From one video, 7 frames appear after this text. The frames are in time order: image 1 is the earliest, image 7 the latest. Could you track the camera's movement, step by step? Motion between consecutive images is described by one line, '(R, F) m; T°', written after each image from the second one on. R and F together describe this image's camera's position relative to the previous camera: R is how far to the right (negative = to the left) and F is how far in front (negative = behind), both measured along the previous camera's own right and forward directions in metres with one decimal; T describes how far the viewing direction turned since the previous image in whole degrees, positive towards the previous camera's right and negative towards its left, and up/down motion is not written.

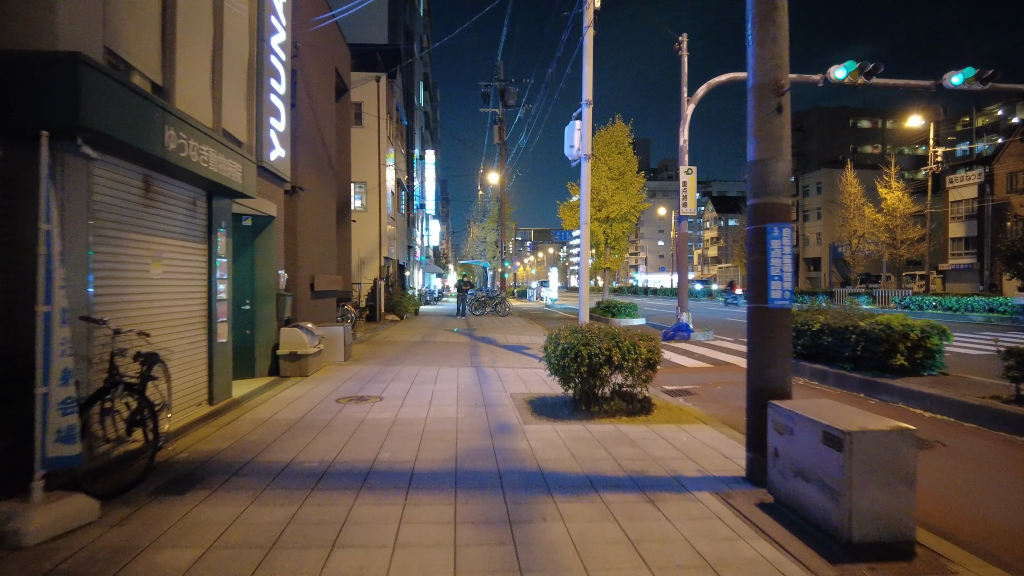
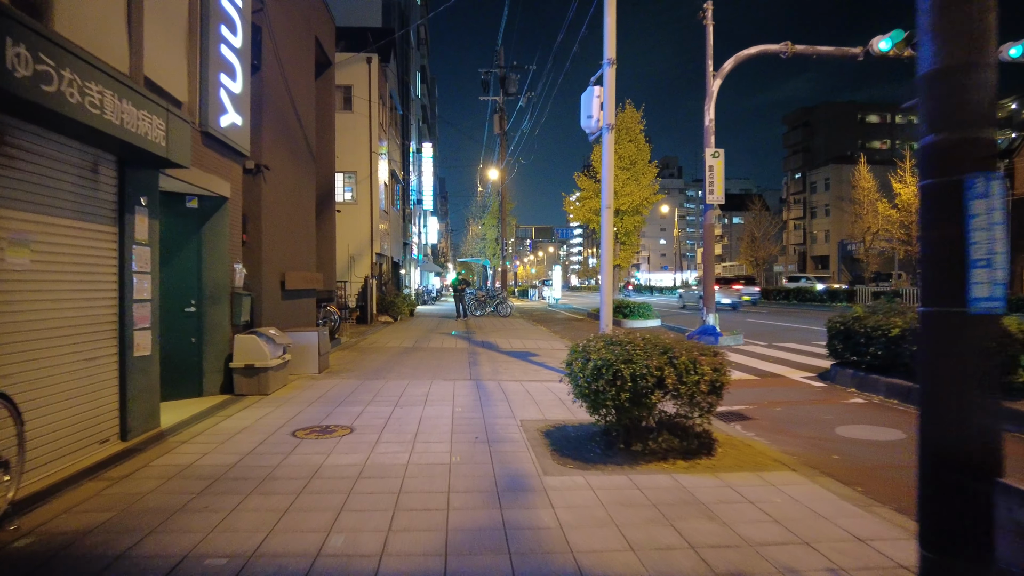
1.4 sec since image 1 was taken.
(-0.1, +1.9) m; 0°
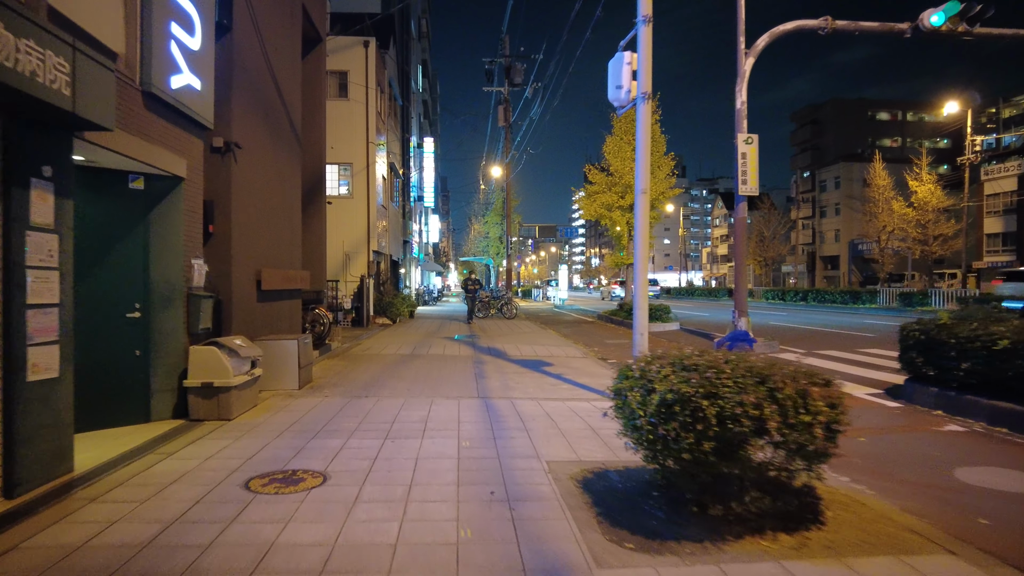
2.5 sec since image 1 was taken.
(-0.2, +1.5) m; 0°
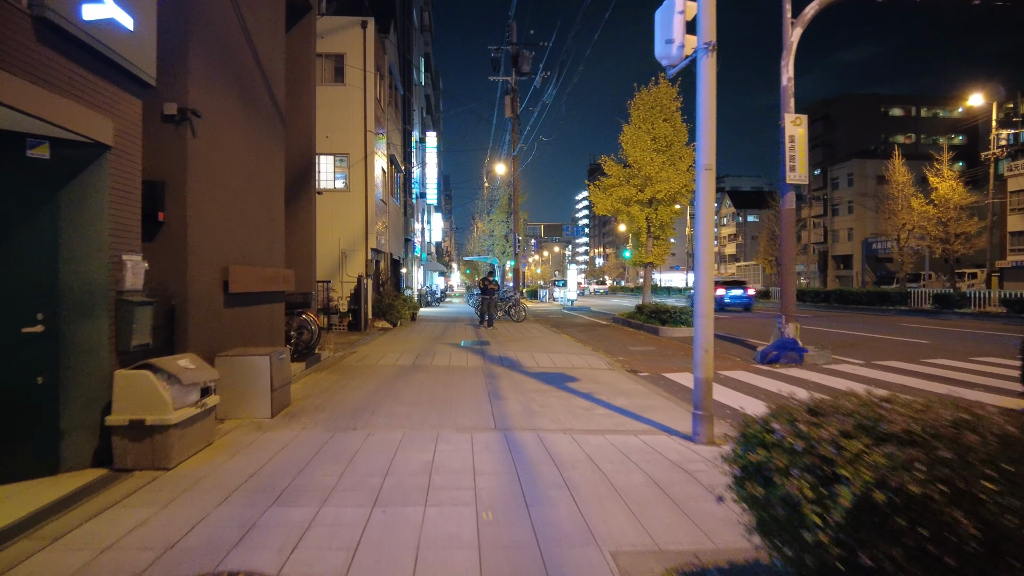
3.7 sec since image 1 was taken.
(-0.2, +1.7) m; 0°
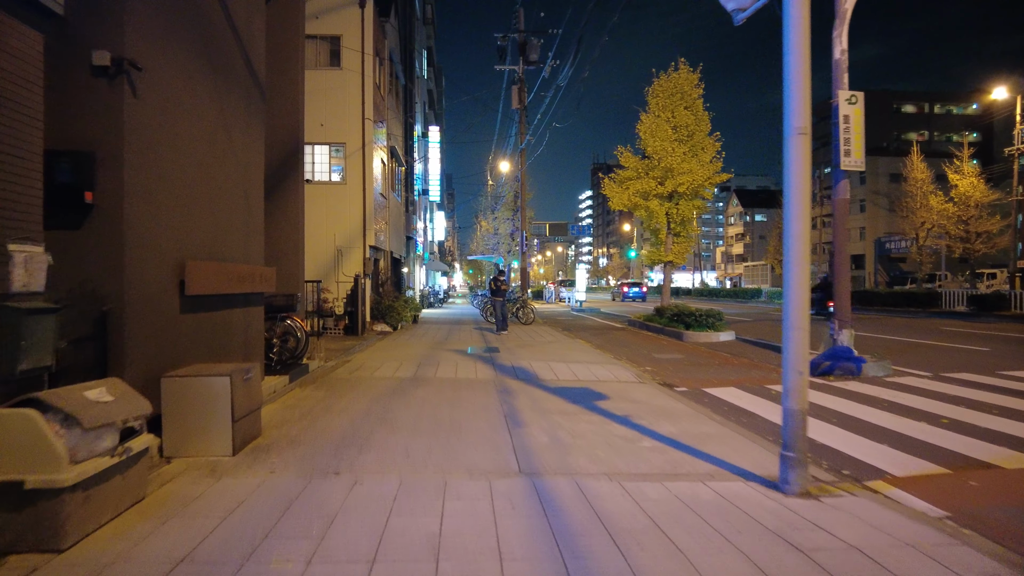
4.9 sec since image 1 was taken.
(-0.2, +1.5) m; 0°
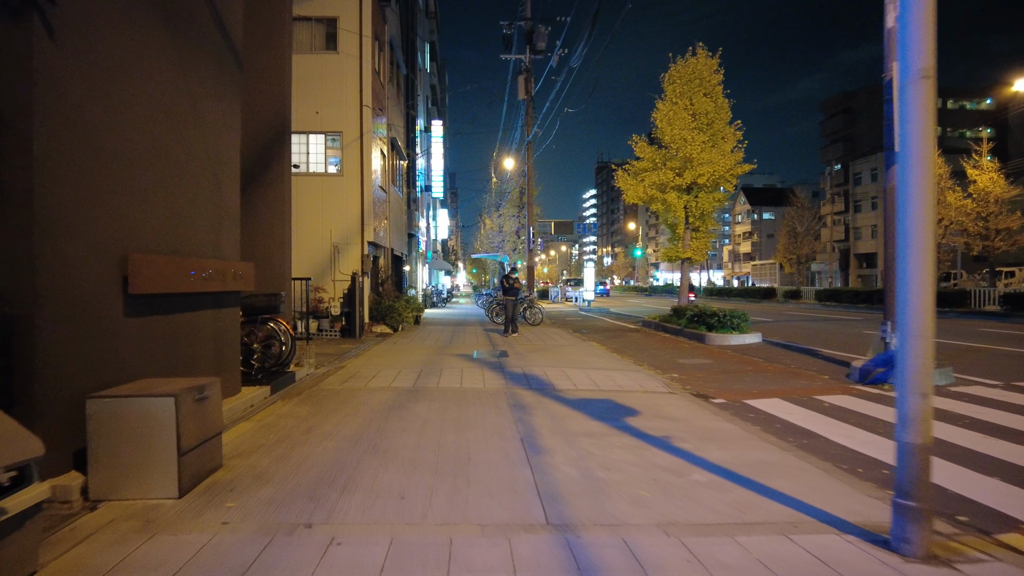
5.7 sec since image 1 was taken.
(-0.1, +1.2) m; 0°
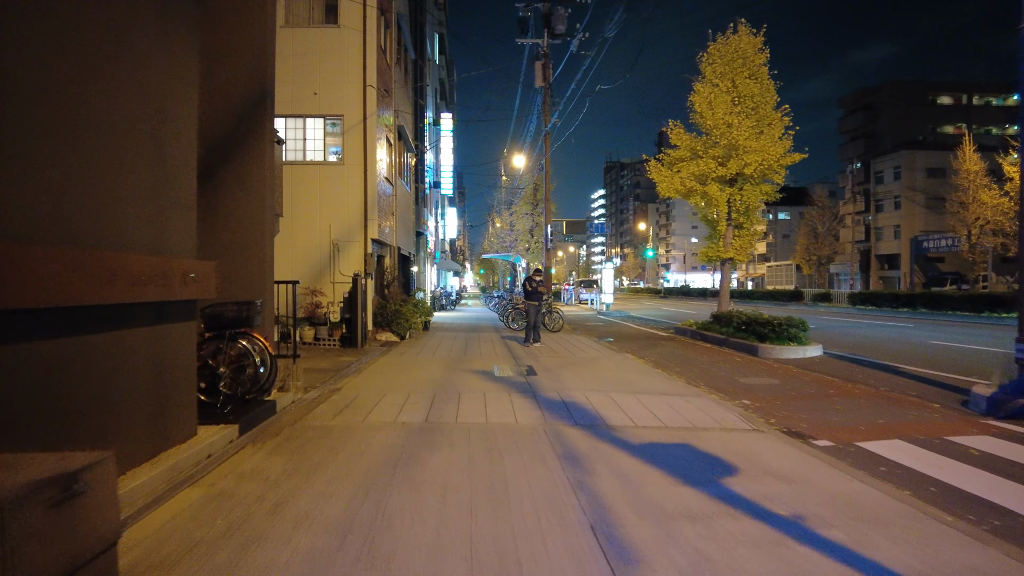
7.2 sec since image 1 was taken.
(-0.3, +2.0) m; 0°
